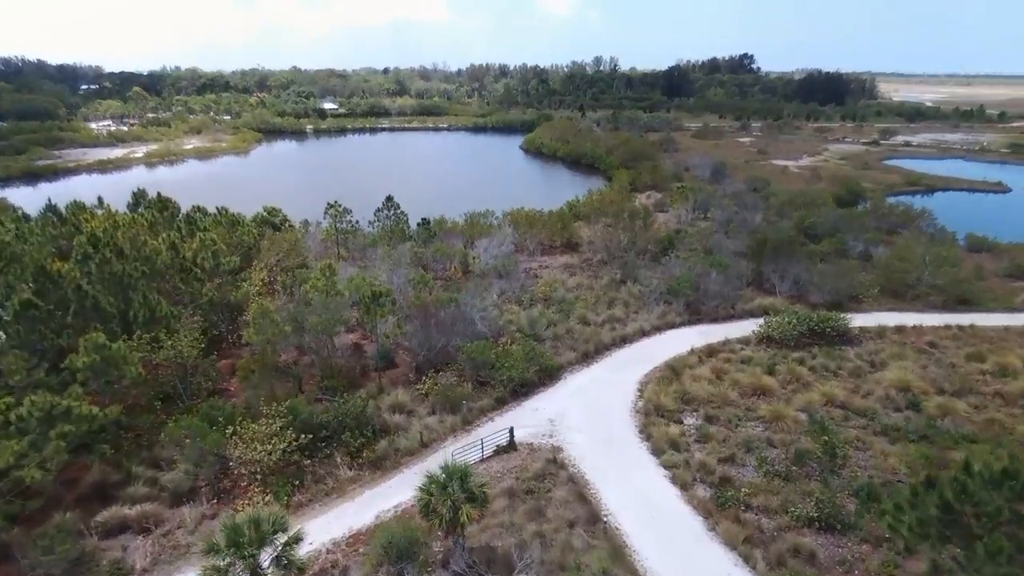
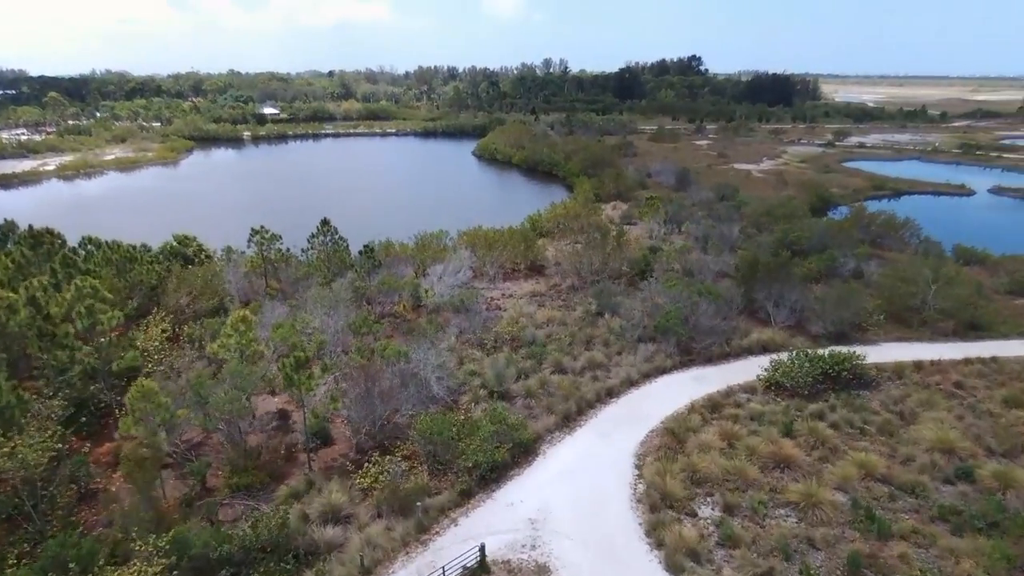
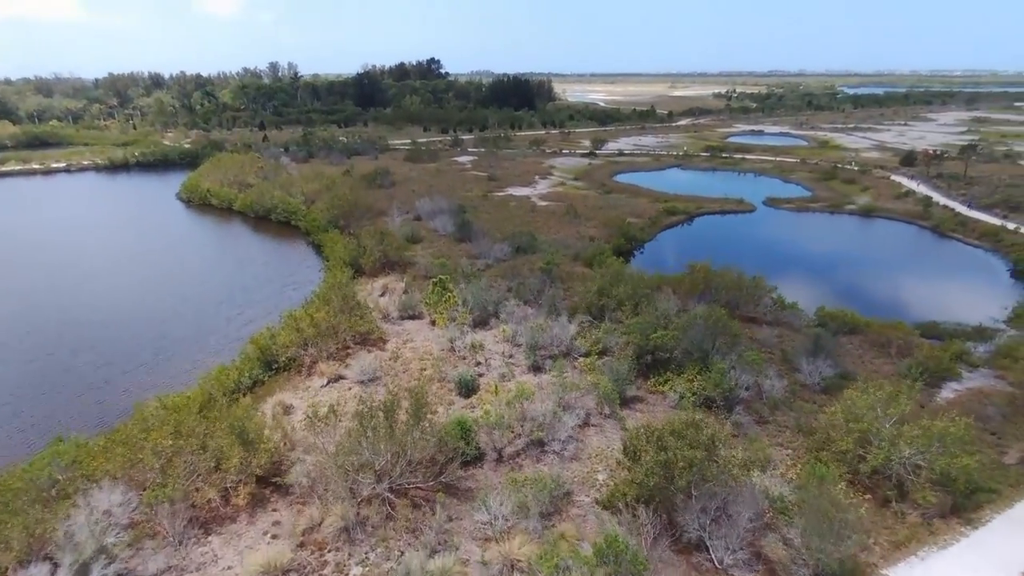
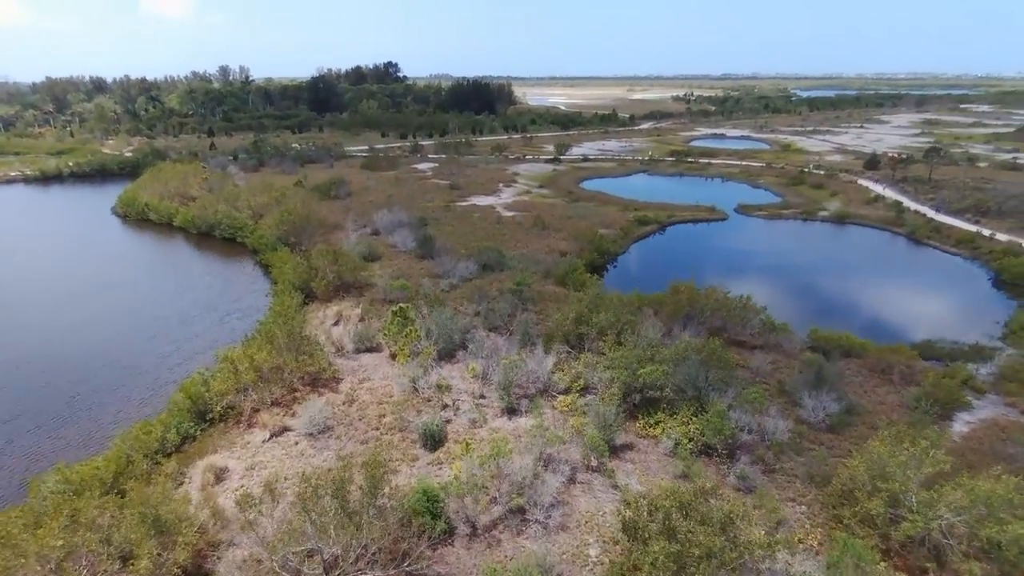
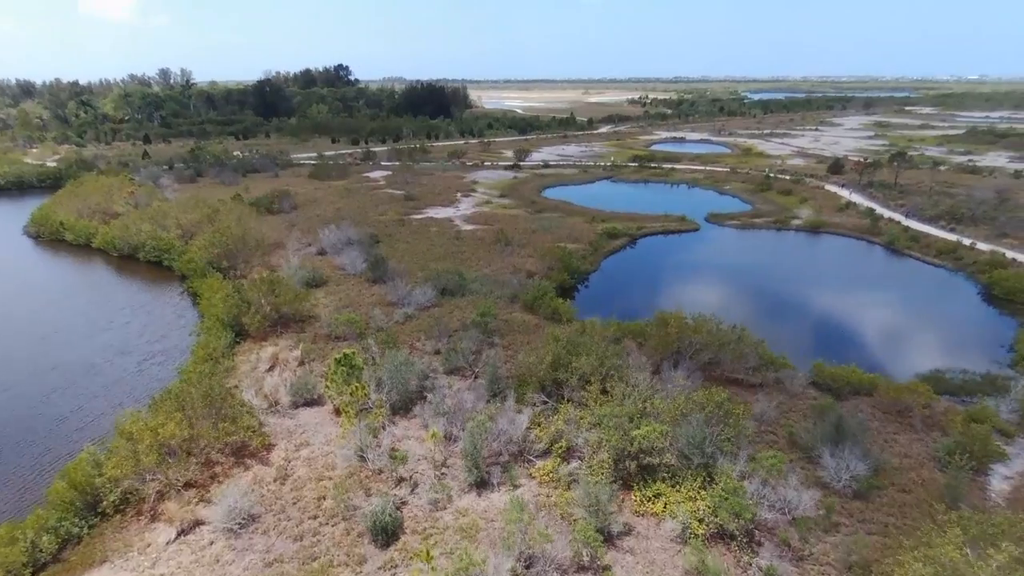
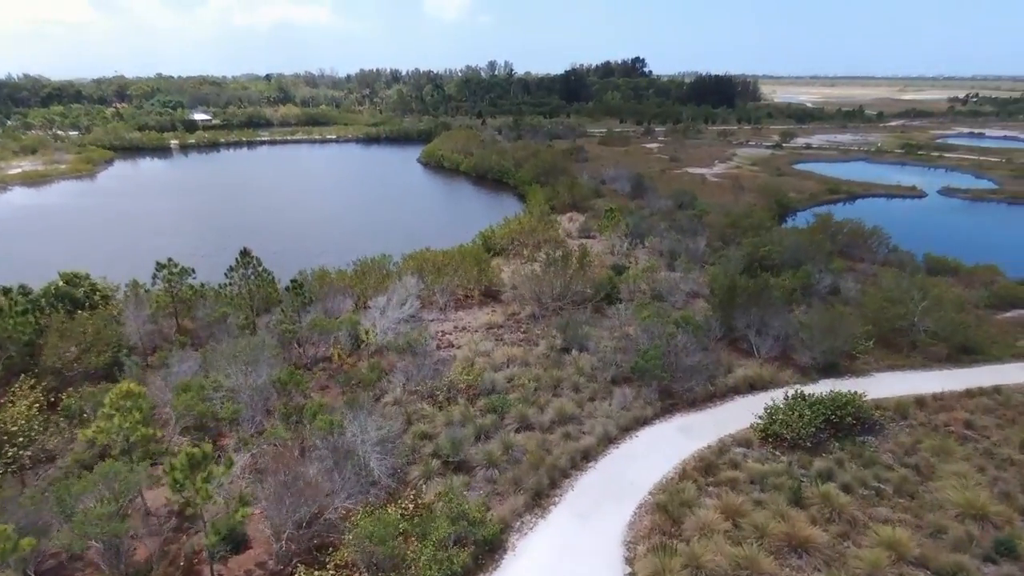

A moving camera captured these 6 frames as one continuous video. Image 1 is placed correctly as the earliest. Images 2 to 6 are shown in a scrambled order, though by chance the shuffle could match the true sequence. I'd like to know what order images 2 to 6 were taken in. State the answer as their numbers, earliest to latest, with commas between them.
2, 6, 3, 4, 5
